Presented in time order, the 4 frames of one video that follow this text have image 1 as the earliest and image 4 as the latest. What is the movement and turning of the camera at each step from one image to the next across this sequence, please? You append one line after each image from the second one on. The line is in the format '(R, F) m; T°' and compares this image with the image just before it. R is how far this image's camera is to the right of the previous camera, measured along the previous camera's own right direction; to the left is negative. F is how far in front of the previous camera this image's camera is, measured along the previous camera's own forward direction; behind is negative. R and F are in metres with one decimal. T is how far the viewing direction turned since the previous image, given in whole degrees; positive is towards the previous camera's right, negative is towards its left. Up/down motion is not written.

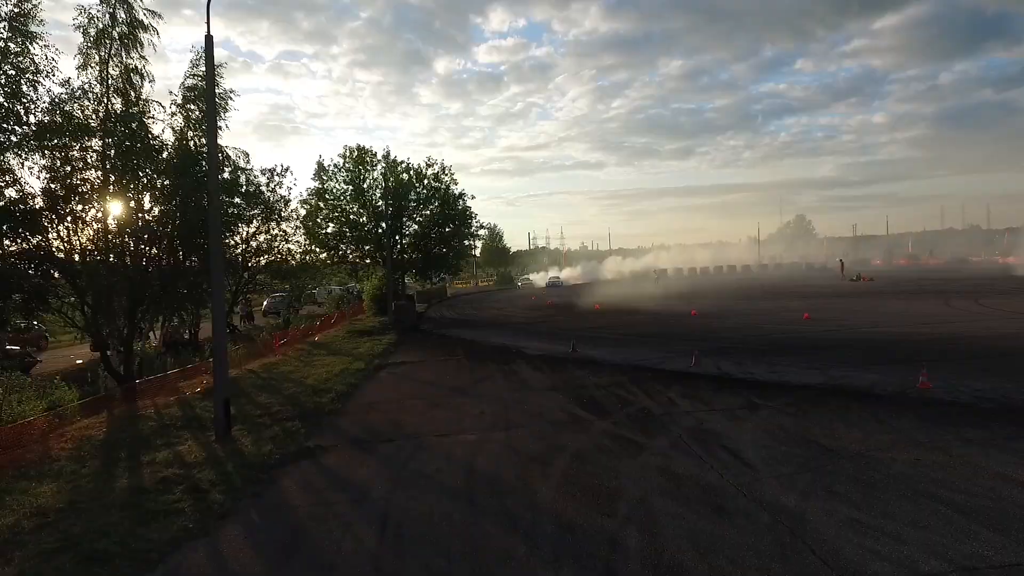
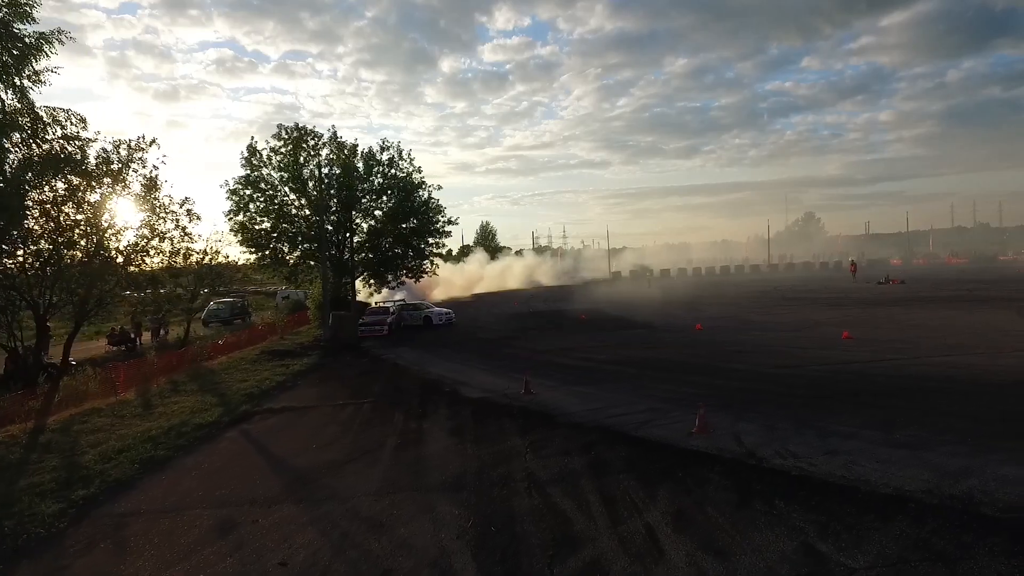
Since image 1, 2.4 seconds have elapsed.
(+1.6, +5.0) m; 0°
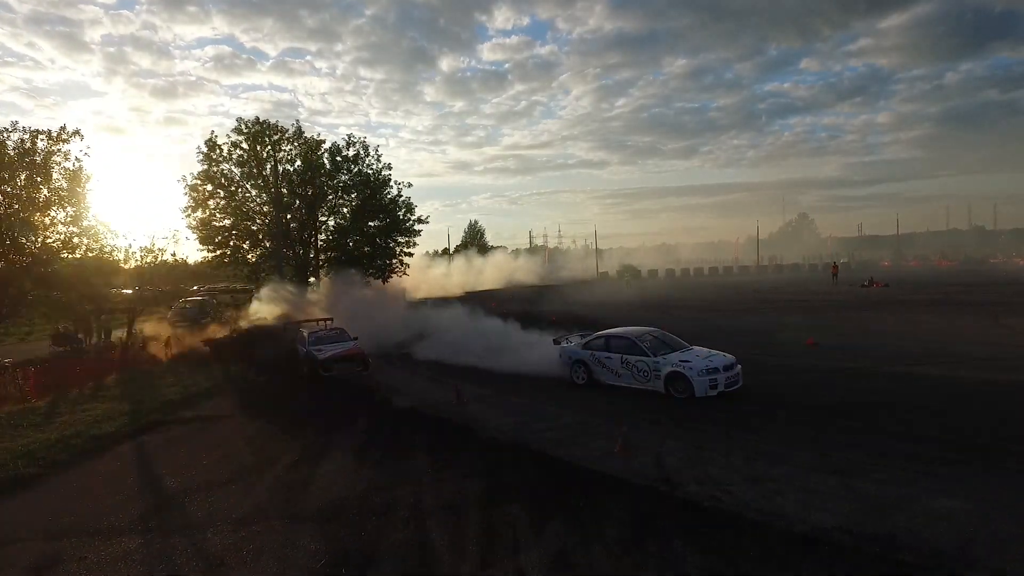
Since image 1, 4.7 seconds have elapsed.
(+1.3, +0.8) m; 0°
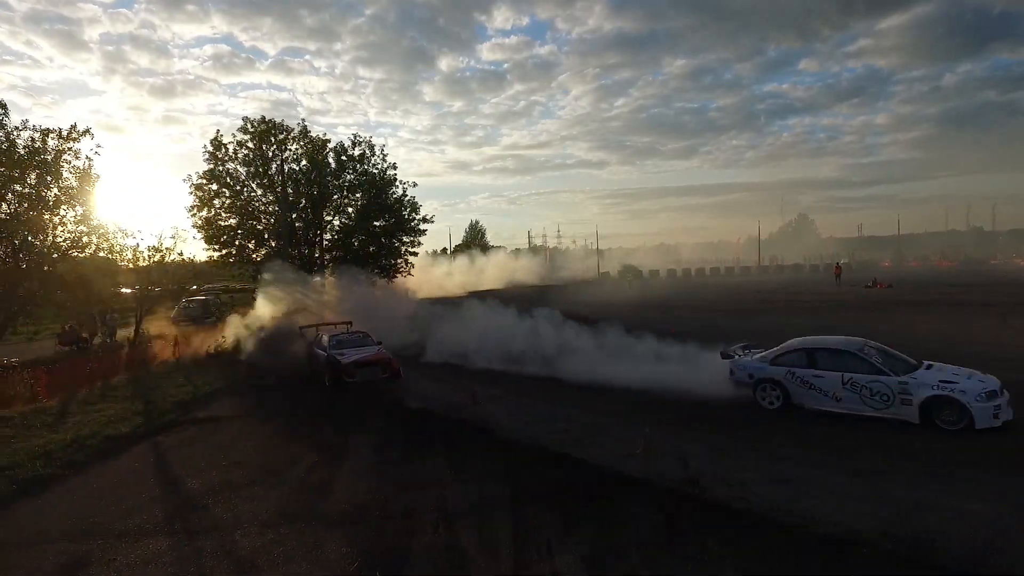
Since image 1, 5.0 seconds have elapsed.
(-0.3, 0.0) m; 0°
